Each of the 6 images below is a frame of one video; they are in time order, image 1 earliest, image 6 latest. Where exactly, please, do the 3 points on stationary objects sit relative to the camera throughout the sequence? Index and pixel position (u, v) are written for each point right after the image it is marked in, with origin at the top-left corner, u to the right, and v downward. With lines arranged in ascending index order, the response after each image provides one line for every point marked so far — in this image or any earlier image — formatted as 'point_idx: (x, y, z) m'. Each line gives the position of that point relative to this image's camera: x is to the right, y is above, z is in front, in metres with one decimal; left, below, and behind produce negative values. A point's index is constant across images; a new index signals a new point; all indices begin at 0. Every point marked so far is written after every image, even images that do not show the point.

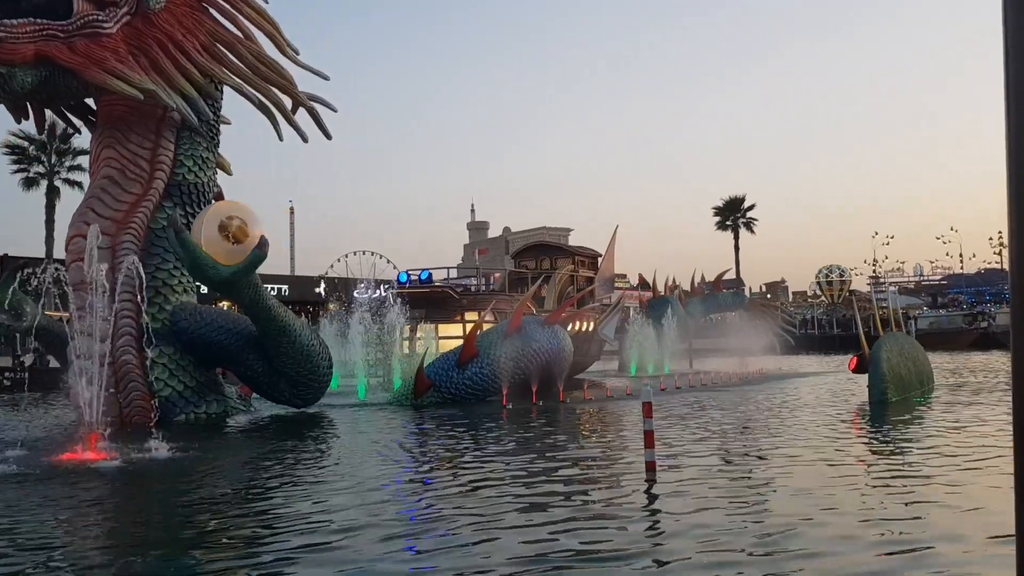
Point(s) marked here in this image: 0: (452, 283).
0: (-1.4, +0.1, +19.4) m
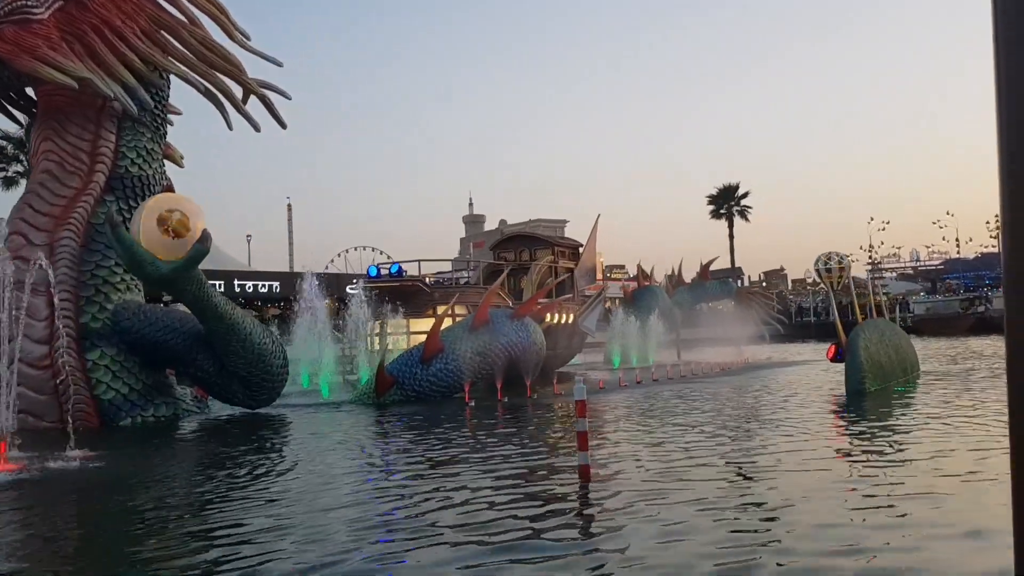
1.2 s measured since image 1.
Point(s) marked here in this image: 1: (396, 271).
0: (-2.0, +0.3, +18.8) m
1: (-2.6, +0.4, +18.3) m
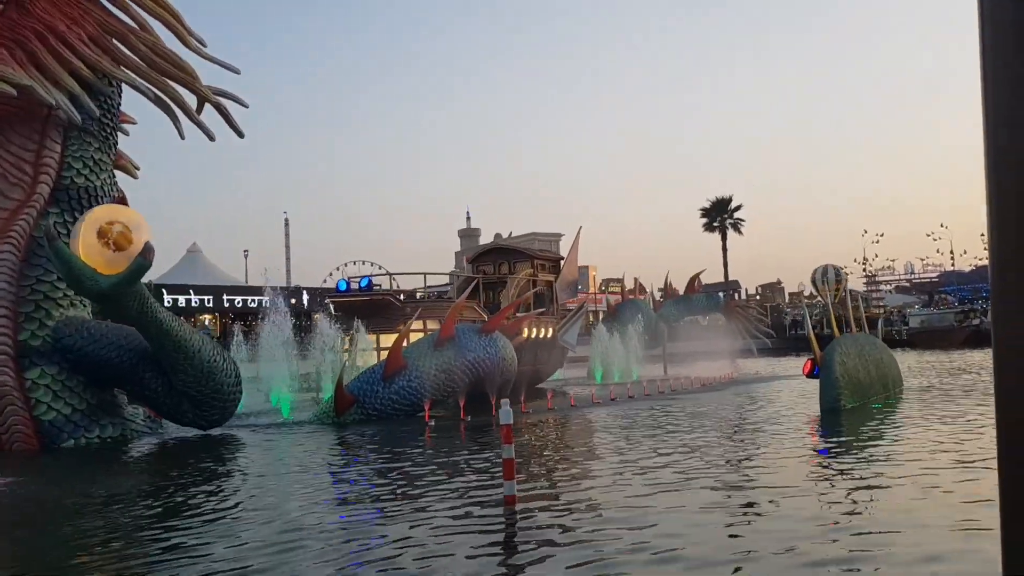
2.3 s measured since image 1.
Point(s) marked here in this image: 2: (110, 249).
0: (-2.6, 0.0, +18.3) m
1: (-3.1, +0.1, +17.8) m
2: (-5.0, +0.5, +10.6) m
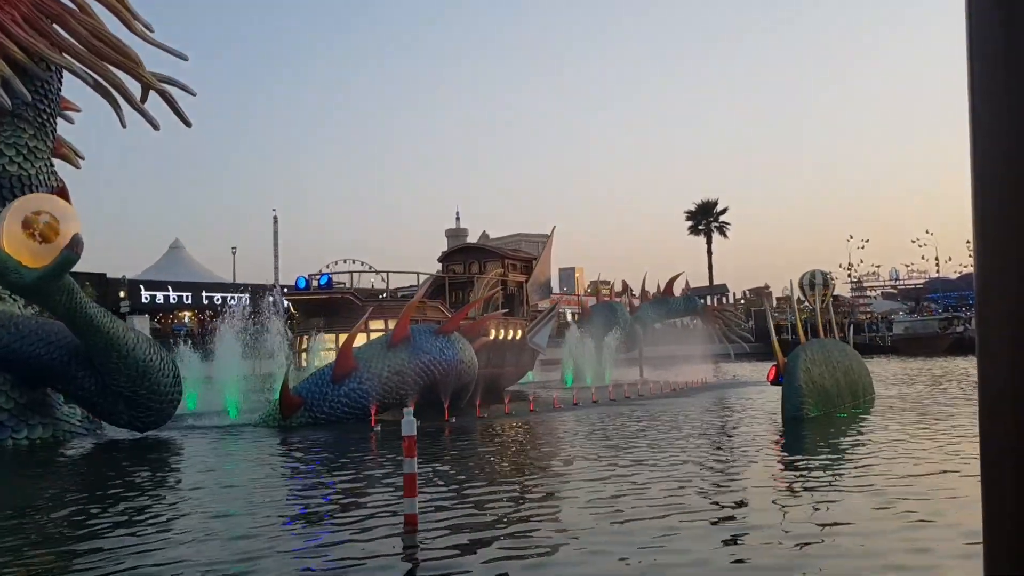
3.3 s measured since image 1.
0: (-3.3, 0.0, +17.8) m
1: (-3.8, +0.1, +17.3) m
2: (-5.7, +0.6, +10.0) m
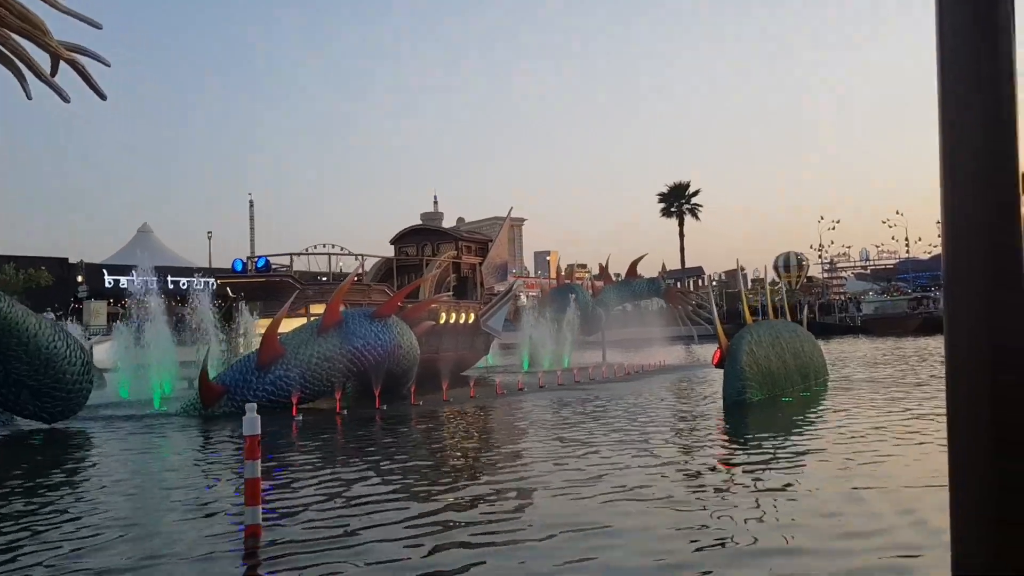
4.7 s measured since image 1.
0: (-4.4, +0.4, +17.1) m
1: (-4.9, +0.5, +16.6) m
2: (-6.5, +0.7, +9.2) m
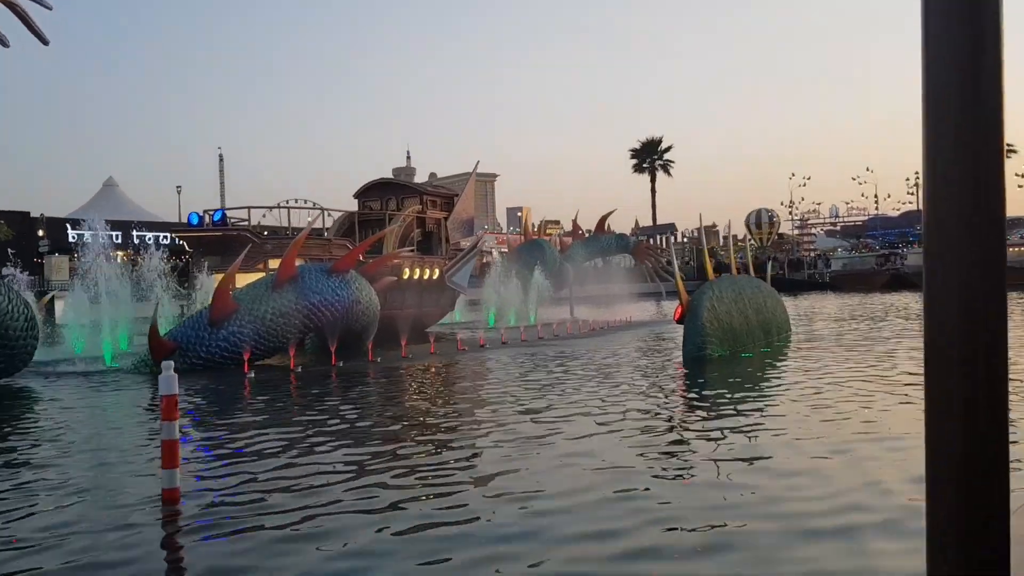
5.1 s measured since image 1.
0: (-5.1, +1.3, +16.7) m
1: (-5.6, +1.3, +16.1) m
2: (-7.0, +1.2, +8.7) m
